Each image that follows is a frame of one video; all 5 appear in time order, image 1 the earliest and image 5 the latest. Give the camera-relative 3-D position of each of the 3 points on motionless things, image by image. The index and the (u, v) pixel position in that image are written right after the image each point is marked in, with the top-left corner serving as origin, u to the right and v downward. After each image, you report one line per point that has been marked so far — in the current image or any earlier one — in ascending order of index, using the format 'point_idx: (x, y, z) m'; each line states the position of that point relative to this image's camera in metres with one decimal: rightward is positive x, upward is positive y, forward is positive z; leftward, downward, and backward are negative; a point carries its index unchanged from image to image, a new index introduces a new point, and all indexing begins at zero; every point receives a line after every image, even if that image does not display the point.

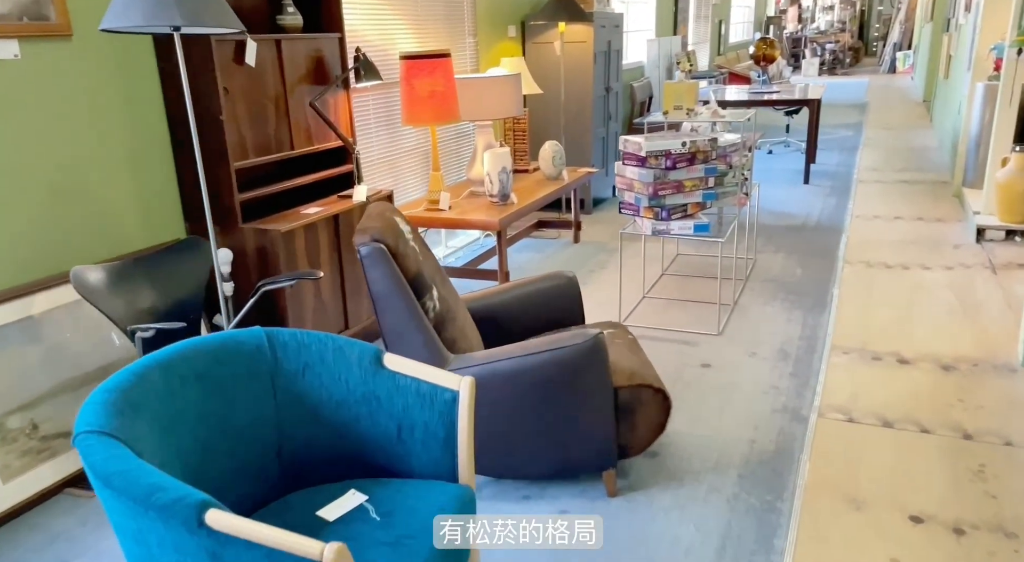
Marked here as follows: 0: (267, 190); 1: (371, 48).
0: (-0.9, +0.3, +3.0) m
1: (-0.7, +1.2, +4.1) m
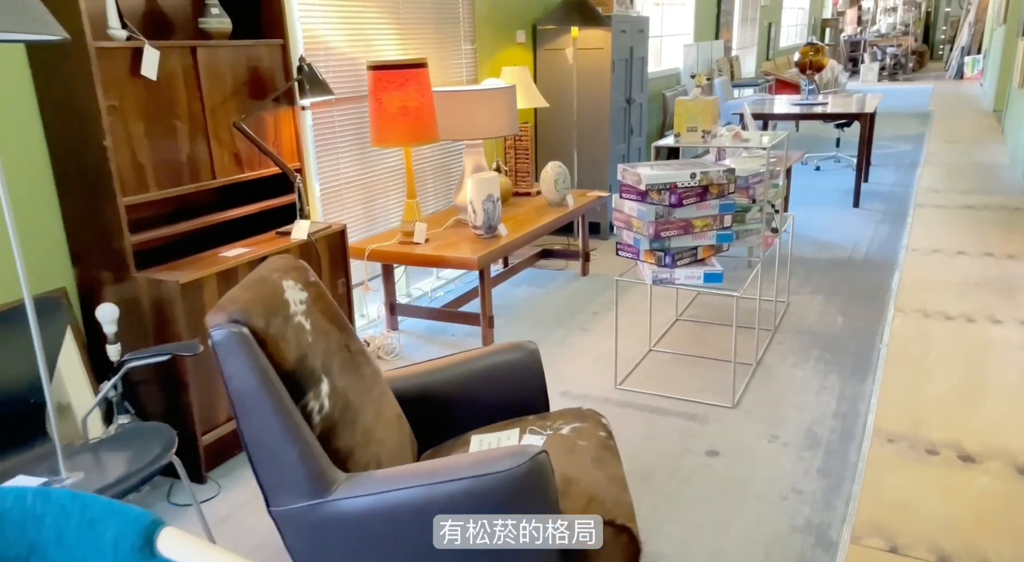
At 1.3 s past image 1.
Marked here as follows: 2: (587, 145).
0: (-1.0, +0.2, +2.5) m
1: (-0.7, +1.0, +3.6) m
2: (+0.5, +0.9, +5.3) m
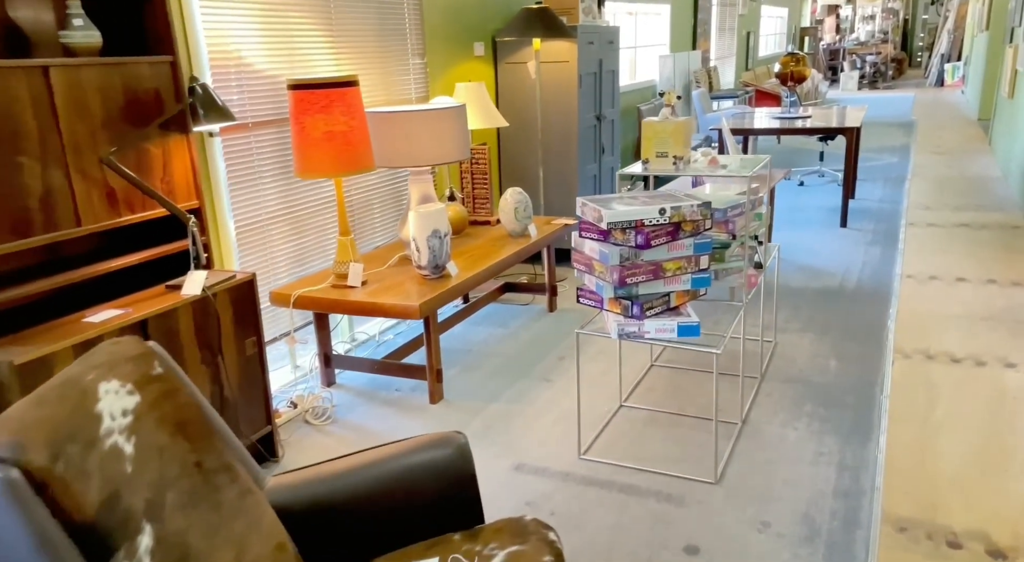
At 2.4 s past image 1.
0: (-1.2, 0.0, +2.0) m
1: (-0.9, +0.8, +3.1) m
2: (+0.3, +0.7, +4.9) m
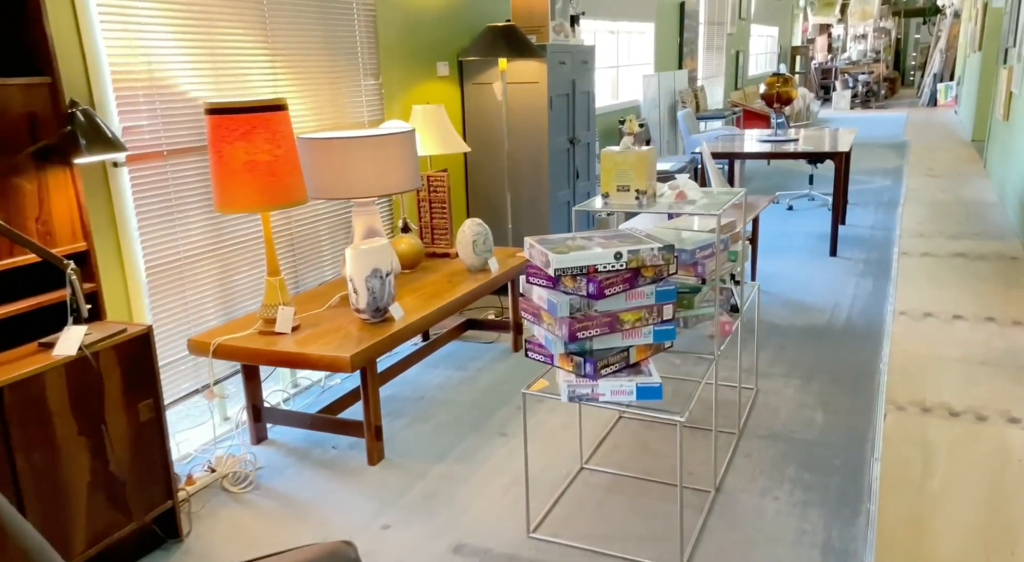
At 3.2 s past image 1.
0: (-1.4, -0.2, +1.7) m
1: (-1.1, +0.7, +2.8) m
2: (+0.1, +0.5, +4.6) m
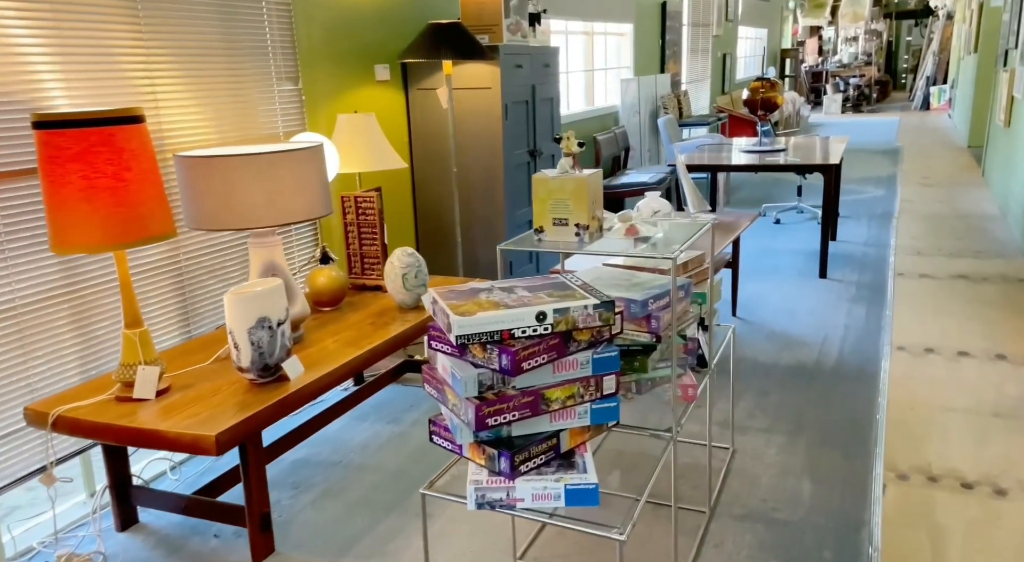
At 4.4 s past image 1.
0: (-1.6, -0.3, +1.1) m
1: (-1.4, +0.5, +2.3) m
2: (-0.2, +0.3, +4.0) m
